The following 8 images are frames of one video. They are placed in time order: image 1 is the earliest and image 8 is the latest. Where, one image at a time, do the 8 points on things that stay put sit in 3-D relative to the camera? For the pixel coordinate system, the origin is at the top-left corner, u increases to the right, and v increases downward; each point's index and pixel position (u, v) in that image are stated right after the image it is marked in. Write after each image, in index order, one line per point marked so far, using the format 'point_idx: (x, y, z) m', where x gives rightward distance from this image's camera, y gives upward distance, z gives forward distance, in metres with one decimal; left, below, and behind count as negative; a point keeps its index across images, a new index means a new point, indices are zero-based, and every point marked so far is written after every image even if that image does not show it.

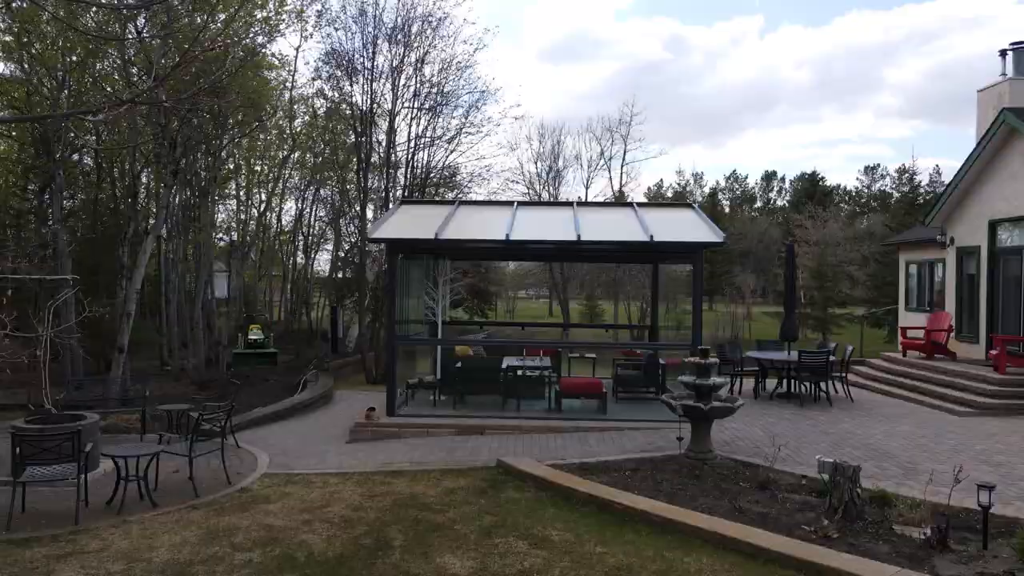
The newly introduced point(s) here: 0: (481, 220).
0: (-0.4, +1.0, +9.7) m
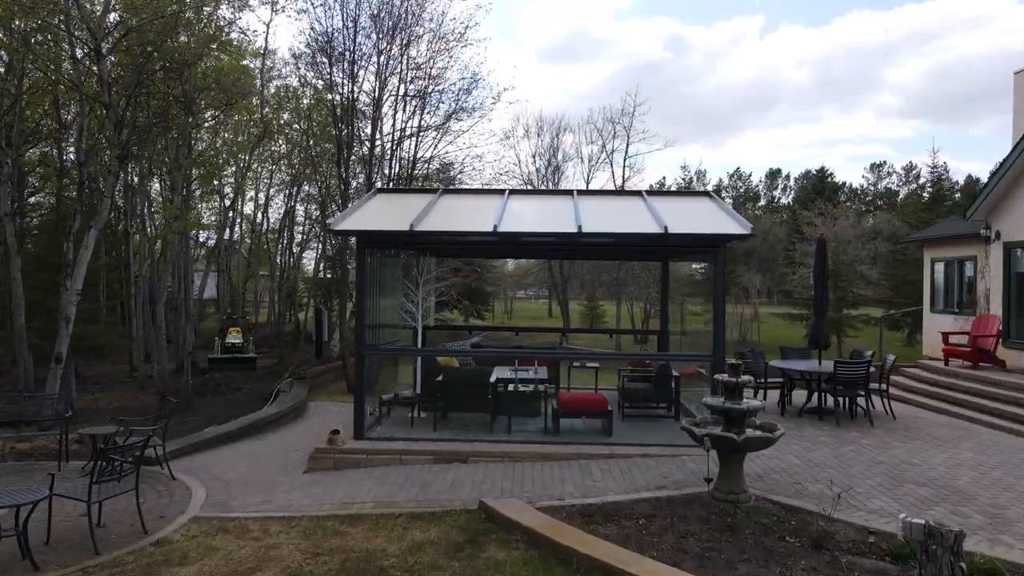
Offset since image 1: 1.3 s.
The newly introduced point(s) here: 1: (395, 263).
0: (-0.6, +1.0, +8.4) m
1: (-1.5, +0.4, +8.8) m
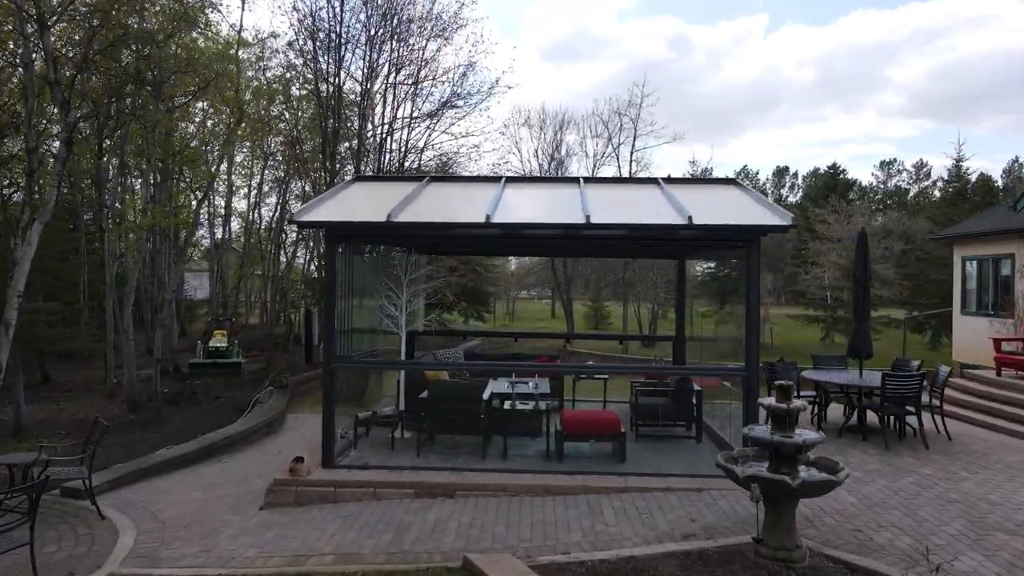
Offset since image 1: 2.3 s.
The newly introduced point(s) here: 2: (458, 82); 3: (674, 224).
0: (-0.6, +0.9, +7.3) m
1: (-1.6, +0.4, +7.7) m
2: (-1.2, +4.4, +14.7) m
3: (+1.5, +0.6, +6.2) m
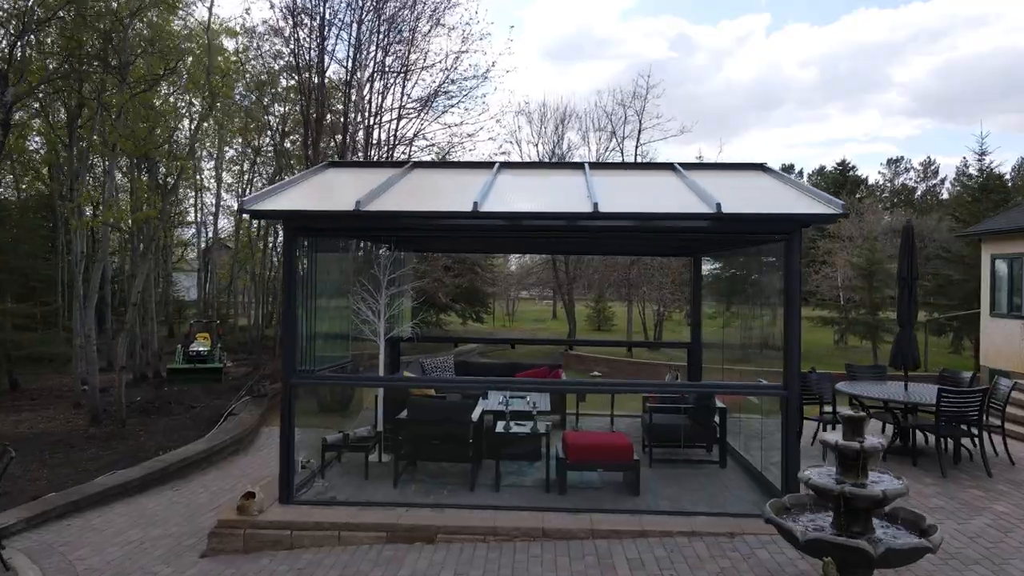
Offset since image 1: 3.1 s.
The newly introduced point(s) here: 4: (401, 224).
0: (-0.6, +0.9, +6.2) m
1: (-1.6, +0.4, +6.7) m
2: (-1.3, +4.4, +13.7) m
3: (+1.4, +0.6, +5.2) m
4: (-0.9, +0.5, +5.5) m
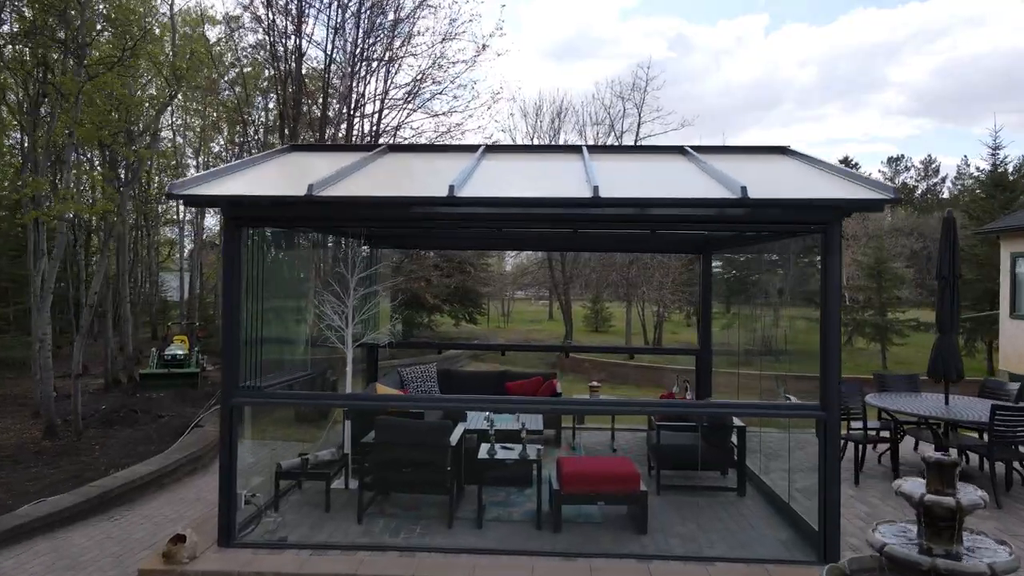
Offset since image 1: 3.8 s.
0: (-0.8, +0.9, +5.4) m
1: (-1.7, +0.3, +5.8) m
2: (-1.4, +4.4, +12.8) m
3: (+1.3, +0.6, +4.4) m
4: (-1.0, +0.5, +4.6) m
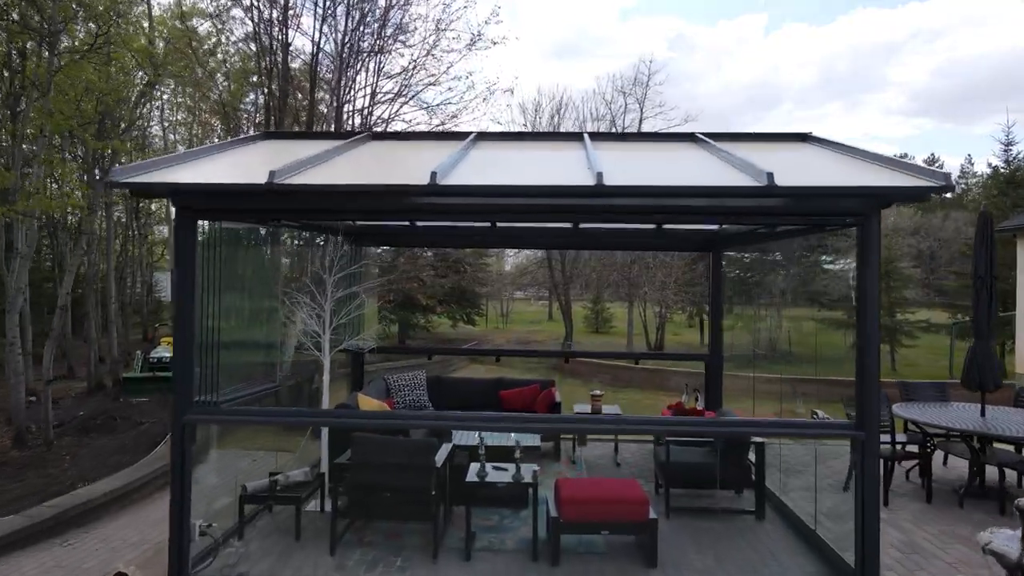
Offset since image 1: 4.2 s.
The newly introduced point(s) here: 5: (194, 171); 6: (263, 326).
0: (-0.8, +0.9, +4.8) m
1: (-1.8, +0.3, +5.2) m
2: (-1.4, +4.4, +12.2) m
3: (+1.3, +0.6, +3.8) m
4: (-1.0, +0.5, +4.1) m
5: (-2.0, +0.7, +4.3) m
6: (-1.8, -0.3, +5.2) m
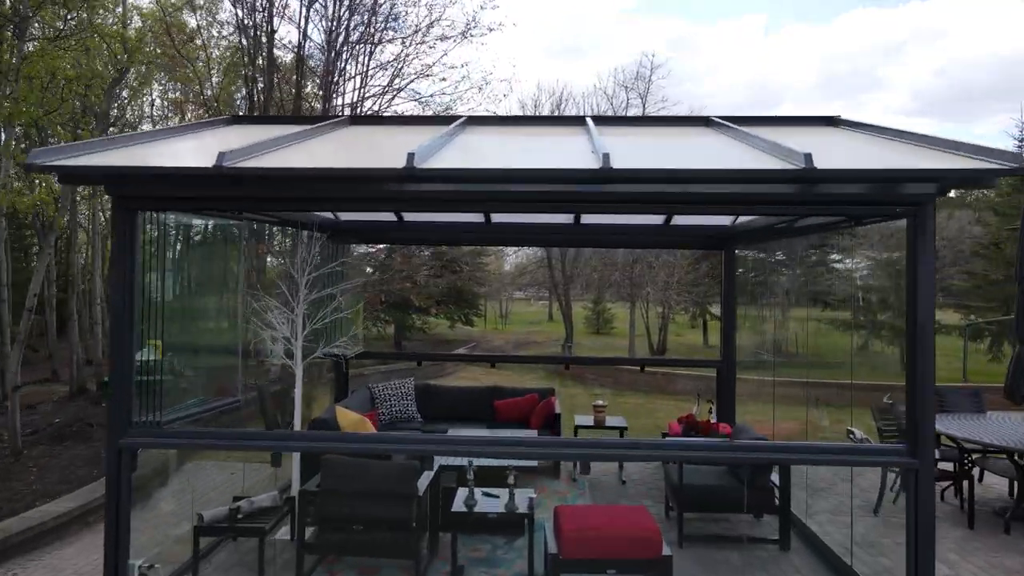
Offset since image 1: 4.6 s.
0: (-0.8, +0.9, +4.3) m
1: (-1.8, +0.3, +4.7) m
2: (-1.5, +4.4, +11.7) m
3: (+1.3, +0.5, +3.3) m
4: (-1.1, +0.5, +3.5) m
5: (-2.0, +0.7, +3.7) m
6: (-1.8, -0.3, +4.7) m
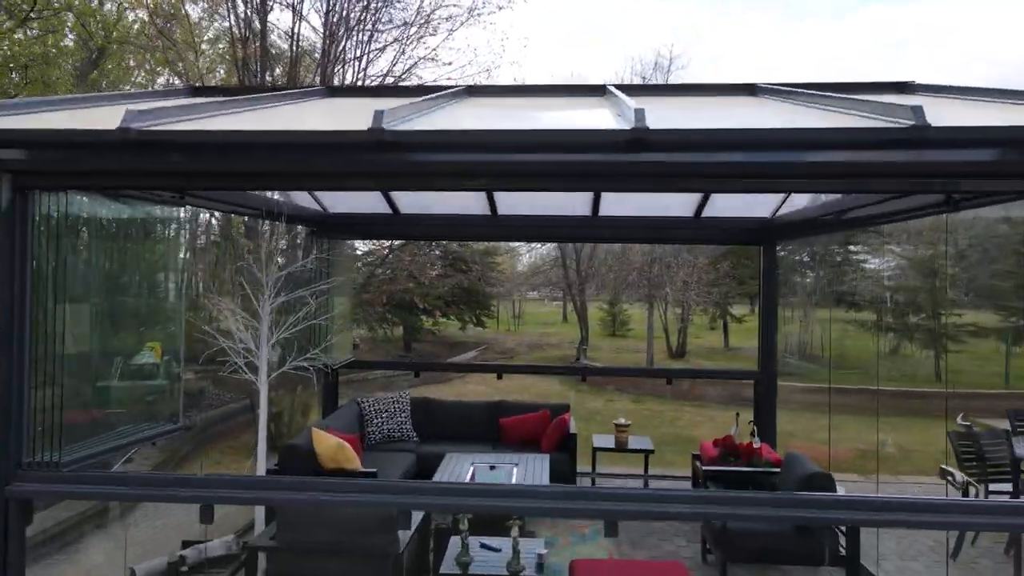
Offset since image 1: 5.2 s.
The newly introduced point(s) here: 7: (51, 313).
0: (-0.8, +0.9, +3.5) m
1: (-1.8, +0.3, +3.9) m
2: (-1.3, +4.4, +10.9) m
3: (+1.3, +0.5, +2.4) m
4: (-1.0, +0.5, +2.7) m
5: (-2.0, +0.7, +3.0) m
6: (-1.8, -0.3, +3.9) m
7: (-1.9, -0.1, +2.9) m
